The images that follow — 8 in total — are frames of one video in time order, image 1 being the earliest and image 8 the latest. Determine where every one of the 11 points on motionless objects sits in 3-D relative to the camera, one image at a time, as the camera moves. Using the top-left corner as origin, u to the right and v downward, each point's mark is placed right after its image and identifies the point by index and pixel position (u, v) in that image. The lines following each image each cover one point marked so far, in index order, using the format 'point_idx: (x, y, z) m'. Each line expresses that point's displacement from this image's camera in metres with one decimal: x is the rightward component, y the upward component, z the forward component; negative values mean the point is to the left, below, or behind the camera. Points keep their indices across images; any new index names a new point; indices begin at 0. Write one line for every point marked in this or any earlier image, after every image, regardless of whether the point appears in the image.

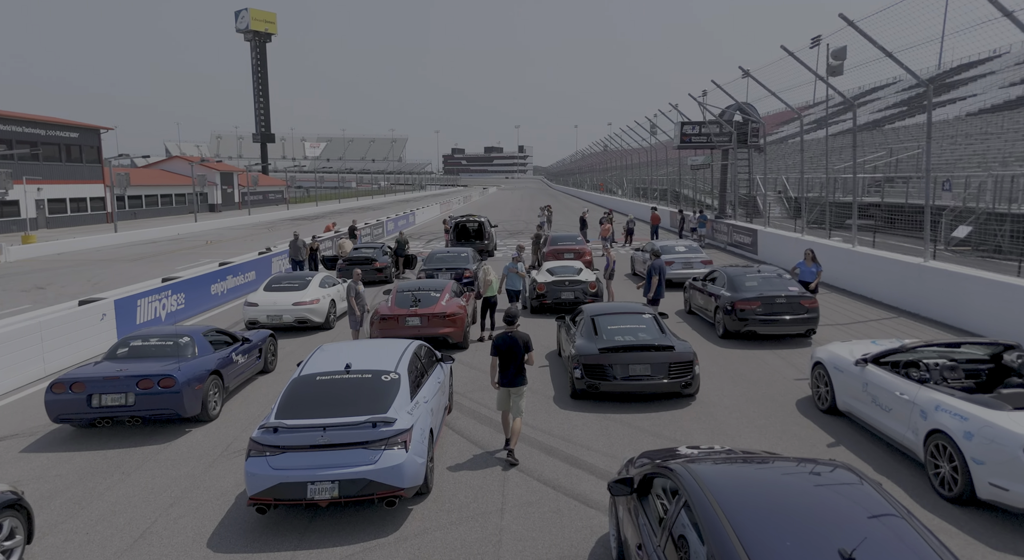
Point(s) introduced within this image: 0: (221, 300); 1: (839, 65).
0: (-7.5, -0.5, +17.7) m
1: (+8.8, +5.8, +18.7) m
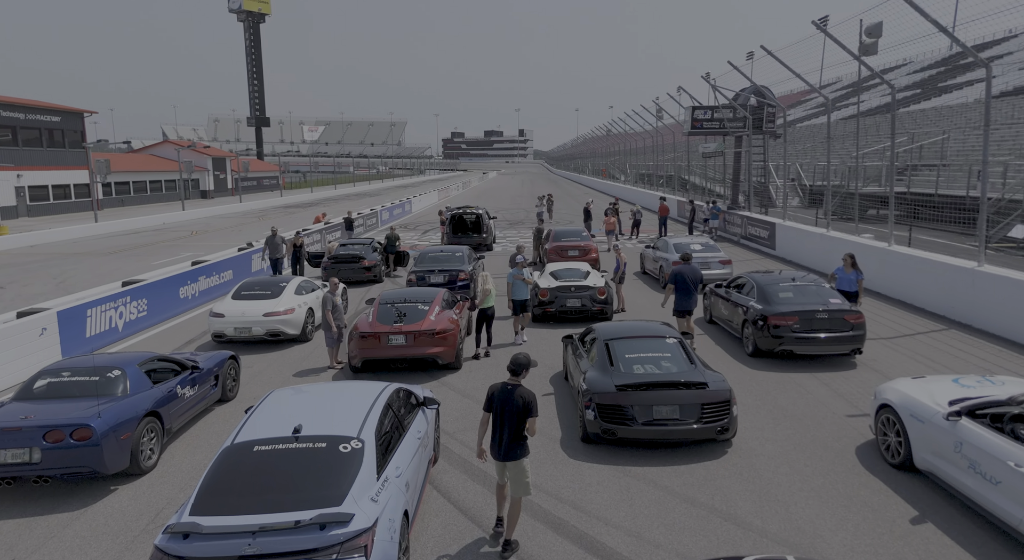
0: (-7.5, -0.6, +16.1) m
1: (+8.8, +5.8, +16.9) m
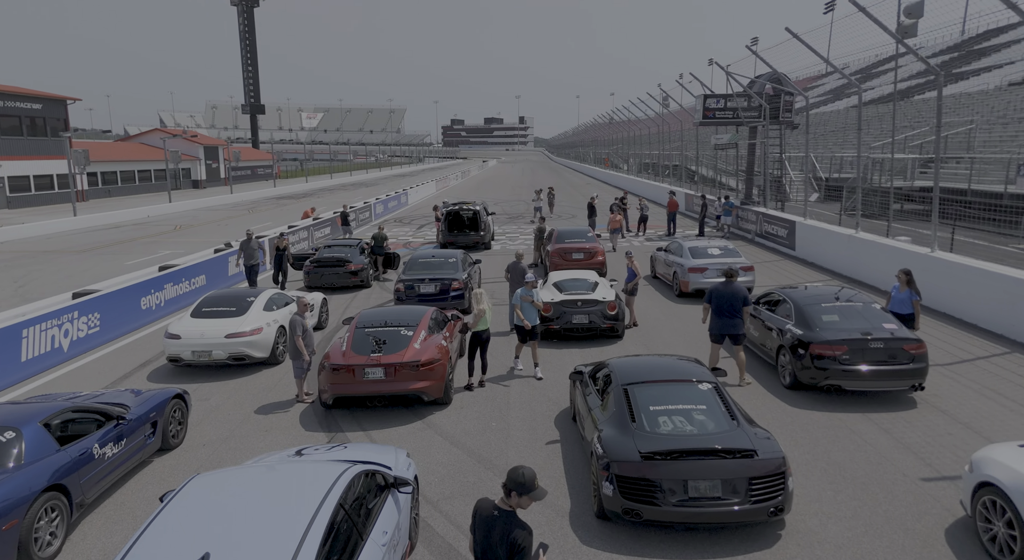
0: (-7.5, -0.7, +14.5) m
1: (+8.8, +5.6, +15.2) m
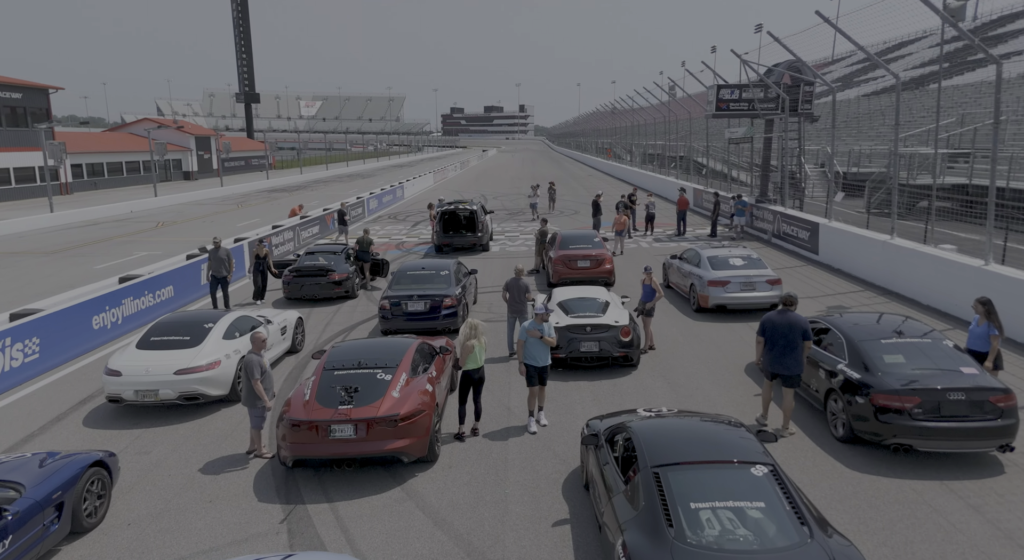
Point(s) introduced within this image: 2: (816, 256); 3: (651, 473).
0: (-7.5, -1.0, +13.0) m
1: (+8.8, +5.3, +13.5) m
2: (+8.6, +0.7, +19.6) m
3: (+1.1, -1.5, +5.5) m
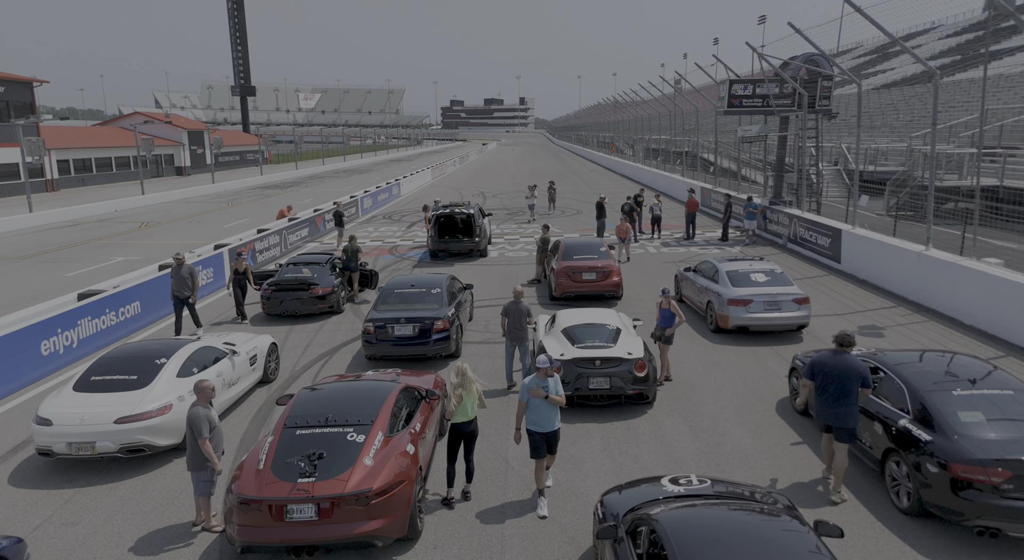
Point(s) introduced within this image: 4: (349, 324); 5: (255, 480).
0: (-7.5, -1.3, +11.6) m
1: (+8.8, +5.0, +12.1) m
2: (+8.6, +0.4, +18.2) m
3: (+1.1, -1.9, +4.2) m
4: (-3.5, -0.9, +14.6) m
5: (-2.3, -1.7, +6.1) m
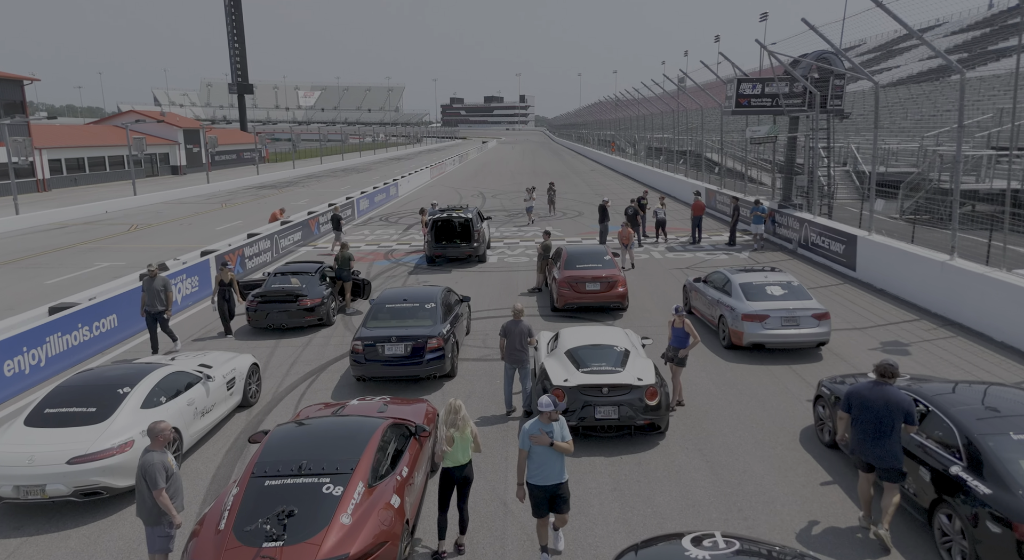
0: (-7.5, -1.6, +10.8) m
1: (+8.8, +4.8, +11.3) m
2: (+8.6, +0.2, +17.4) m
3: (+1.1, -2.2, +3.4) m
4: (-3.5, -1.1, +13.8) m
5: (-2.3, -2.0, +5.3) m
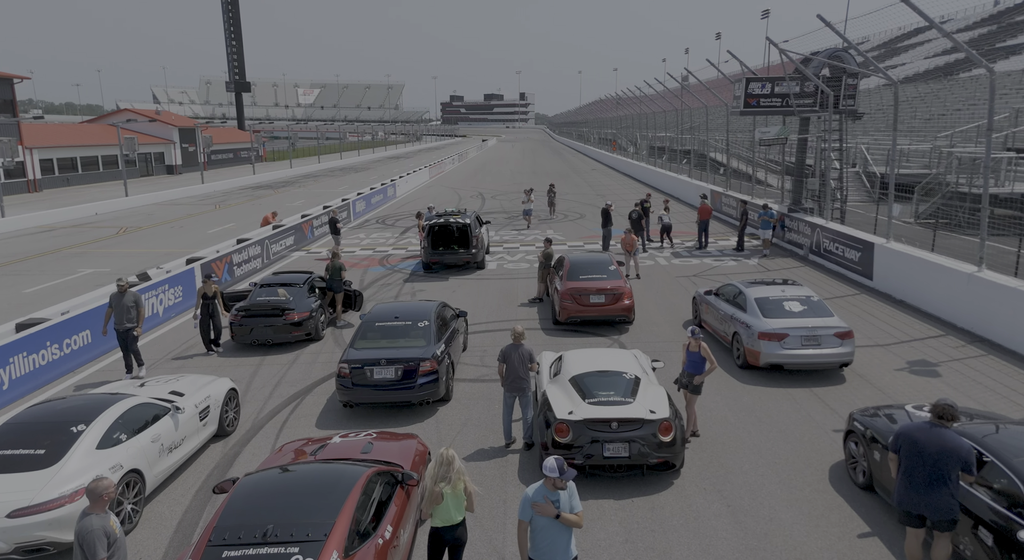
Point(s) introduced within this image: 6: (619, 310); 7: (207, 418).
0: (-7.5, -1.8, +10.0) m
1: (+8.8, +4.5, +10.5) m
2: (+8.6, 0.0, +16.6) m
3: (+1.1, -2.5, +2.6) m
4: (-3.5, -1.4, +13.0) m
5: (-2.3, -2.3, +4.5) m
6: (+2.1, -0.6, +13.6) m
7: (-3.9, -1.7, +8.8) m
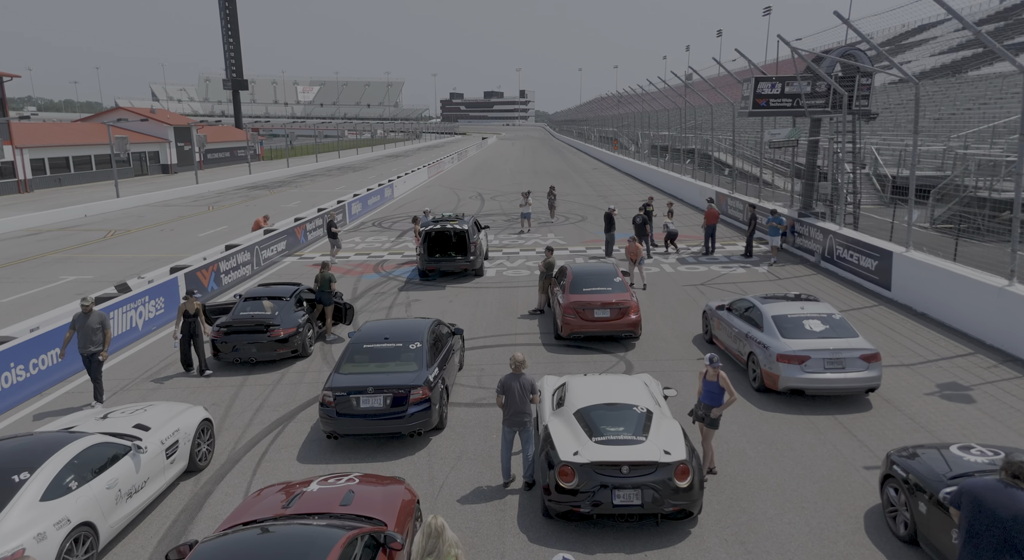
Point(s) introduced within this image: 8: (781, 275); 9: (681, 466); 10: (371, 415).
0: (-7.6, -2.1, +9.2) m
1: (+8.8, +4.3, +9.6) m
2: (+8.5, -0.3, +15.8) m
3: (+1.1, -2.7, +1.8) m
4: (-3.5, -1.6, +12.2) m
5: (-2.3, -2.5, +3.7) m
6: (+2.1, -0.8, +12.8) m
7: (-3.9, -2.0, +8.0) m
8: (+7.4, +0.1, +19.0) m
9: (+1.7, -1.9, +6.9) m
10: (-1.8, -1.7, +8.9) m
